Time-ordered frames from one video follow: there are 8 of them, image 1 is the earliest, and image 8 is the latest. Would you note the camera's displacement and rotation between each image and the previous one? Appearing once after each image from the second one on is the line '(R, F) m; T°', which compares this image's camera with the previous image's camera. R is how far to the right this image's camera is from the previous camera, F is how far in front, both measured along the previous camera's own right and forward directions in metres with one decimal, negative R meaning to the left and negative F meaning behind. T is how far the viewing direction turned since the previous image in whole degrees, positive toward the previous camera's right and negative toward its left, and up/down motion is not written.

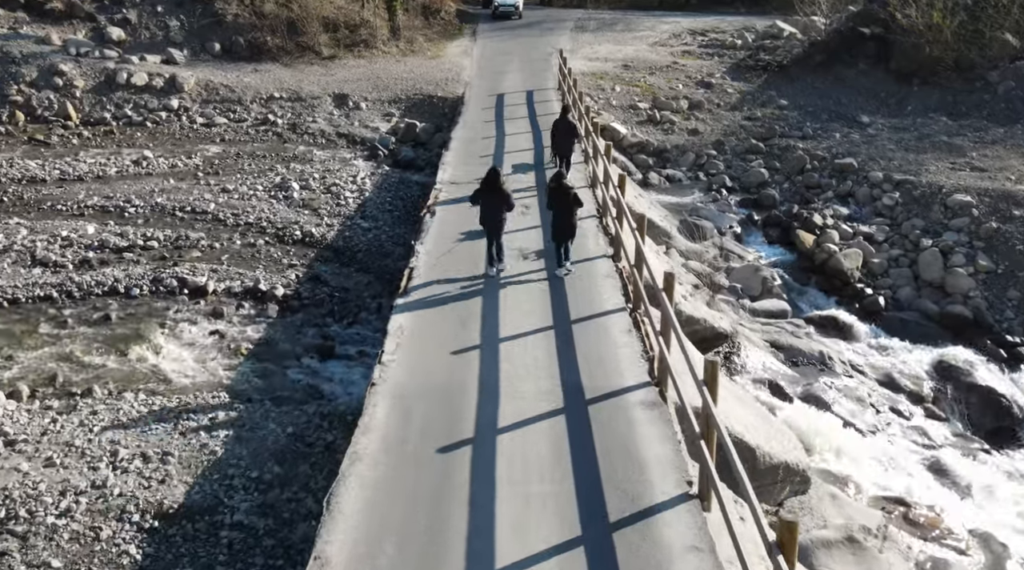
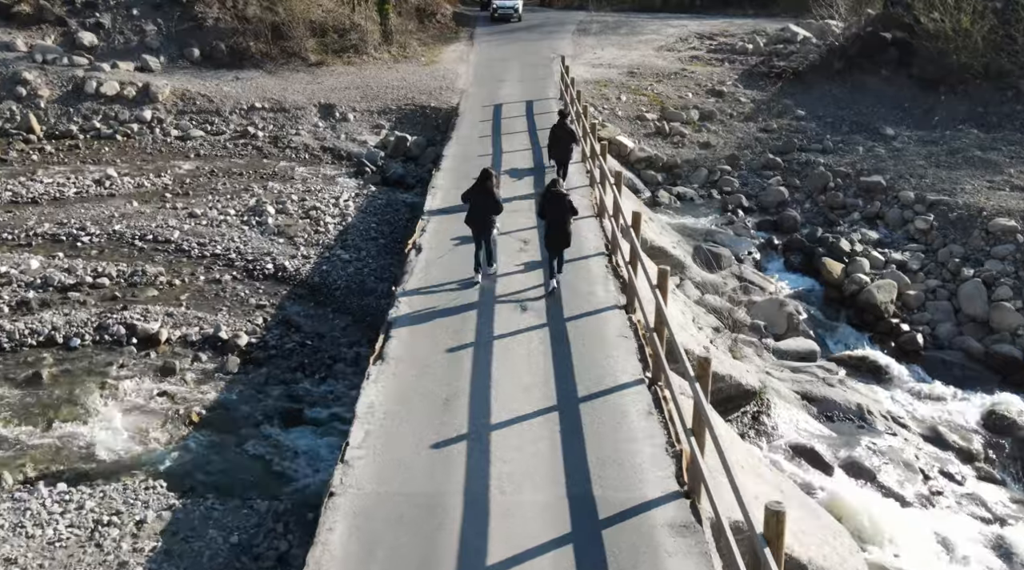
(+0.1, +2.1) m; 0°
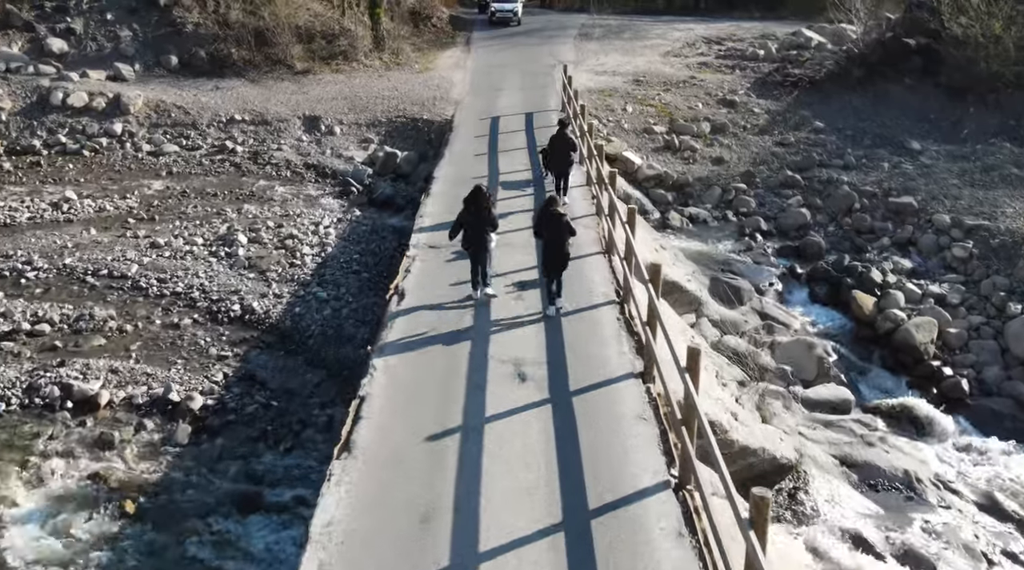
(0.0, +2.0) m; 0°
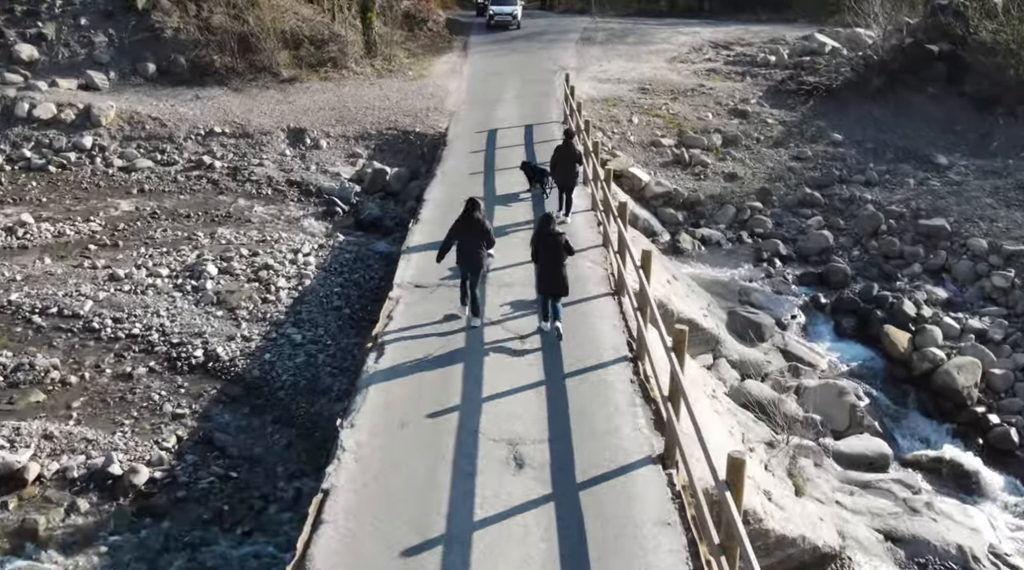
(0.0, +1.8) m; 0°
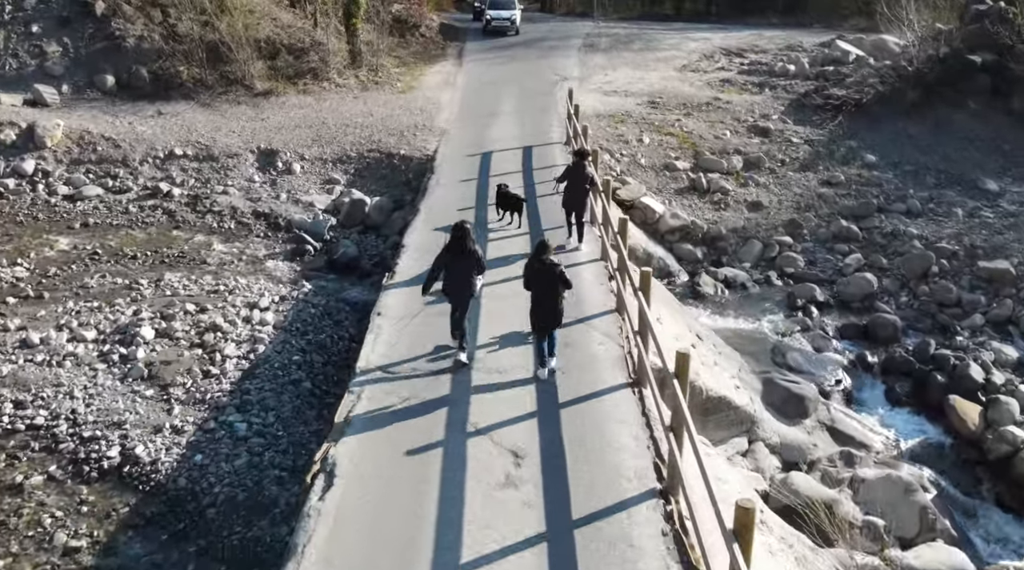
(+0.1, +2.8) m; 0°
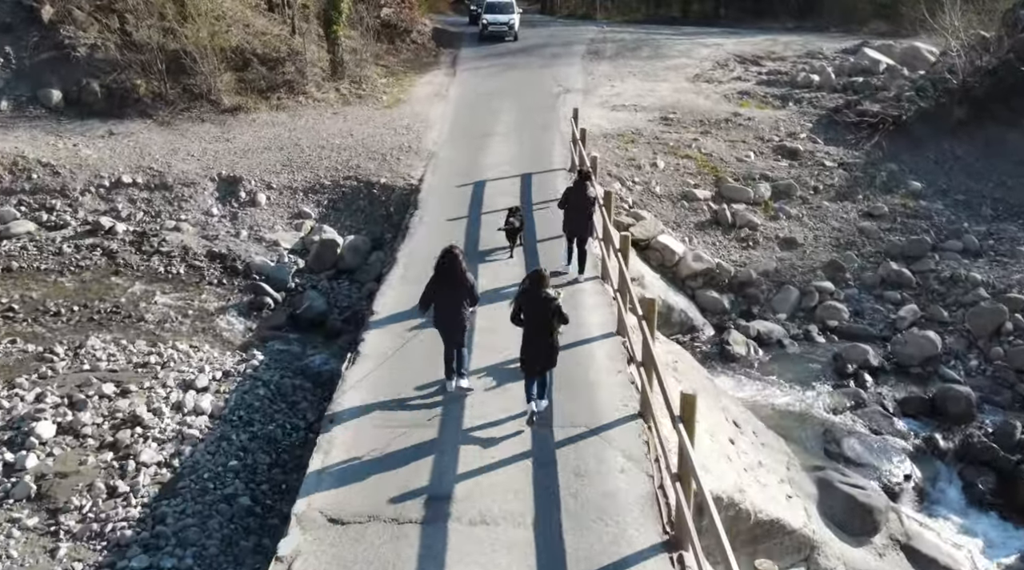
(+0.1, +2.9) m; 0°
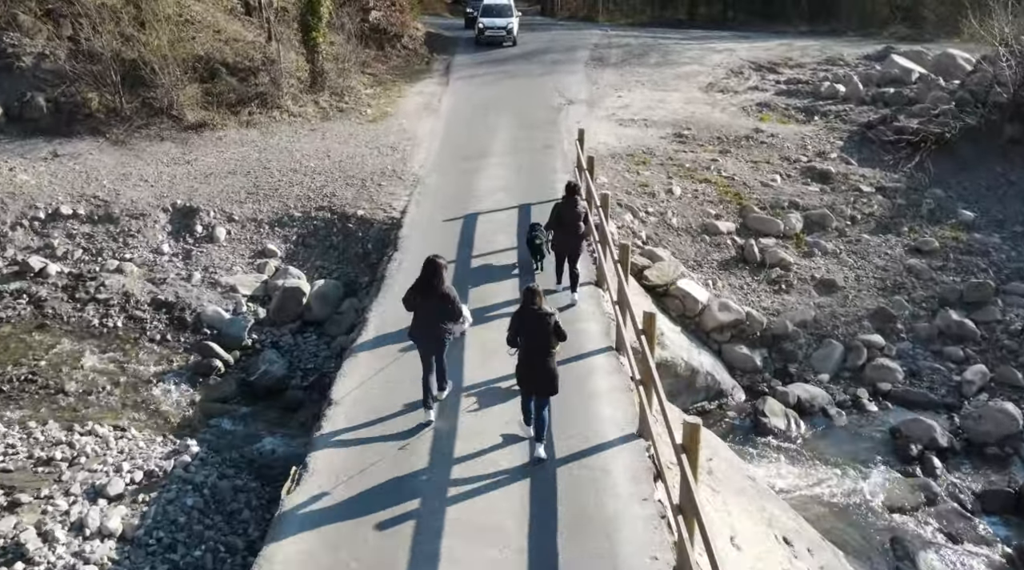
(+0.1, +2.6) m; 0°
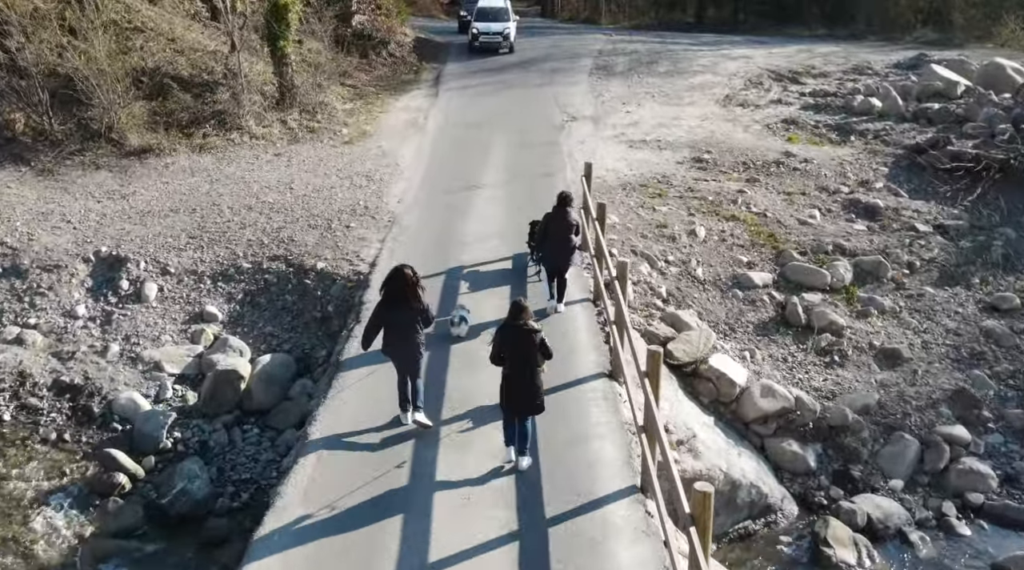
(+0.1, +3.1) m; 0°
